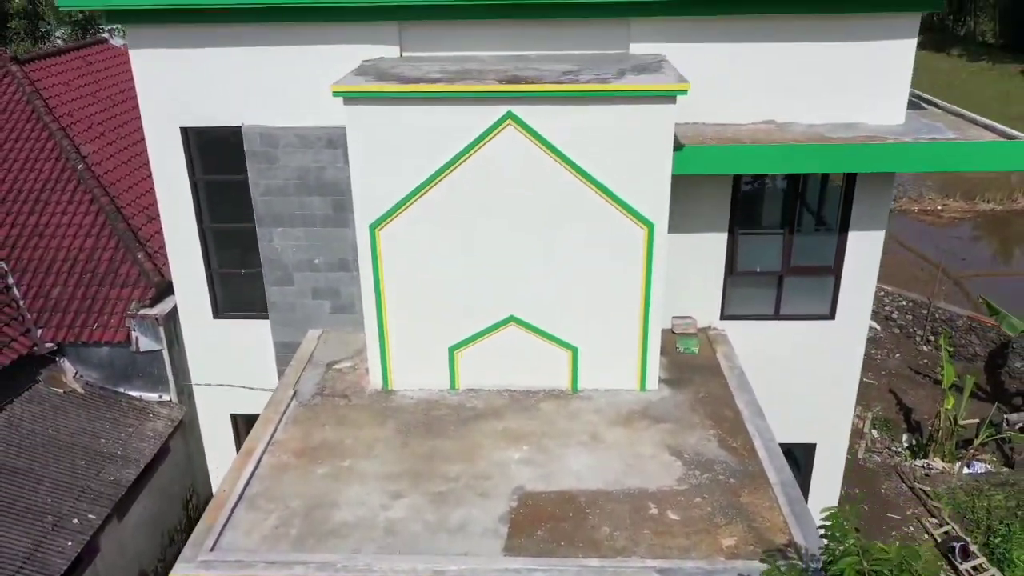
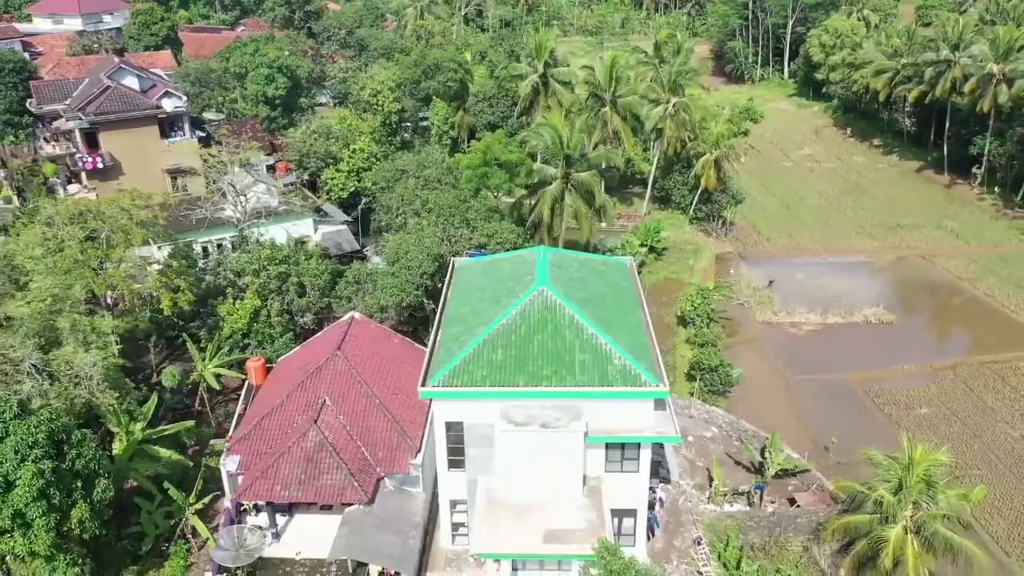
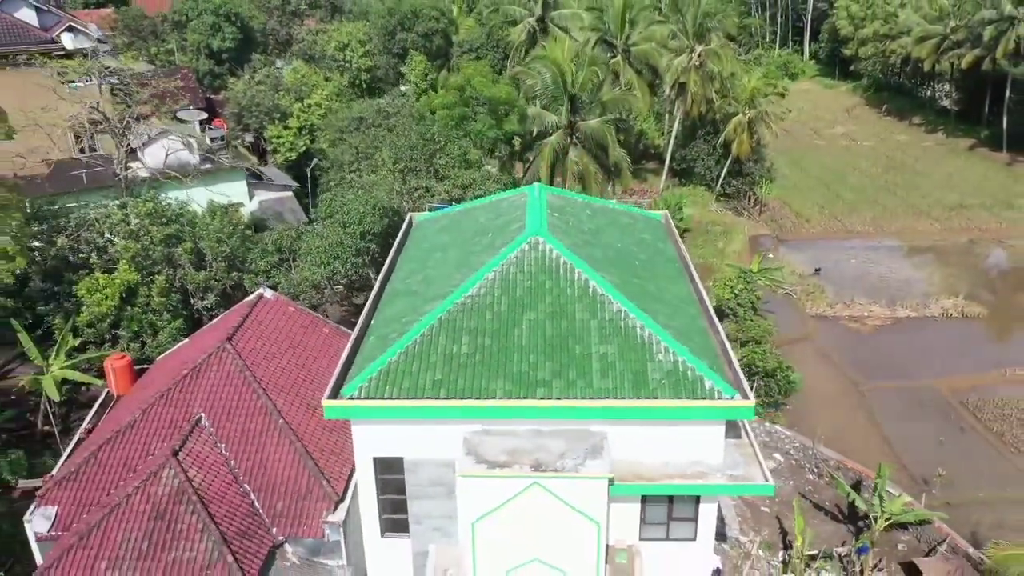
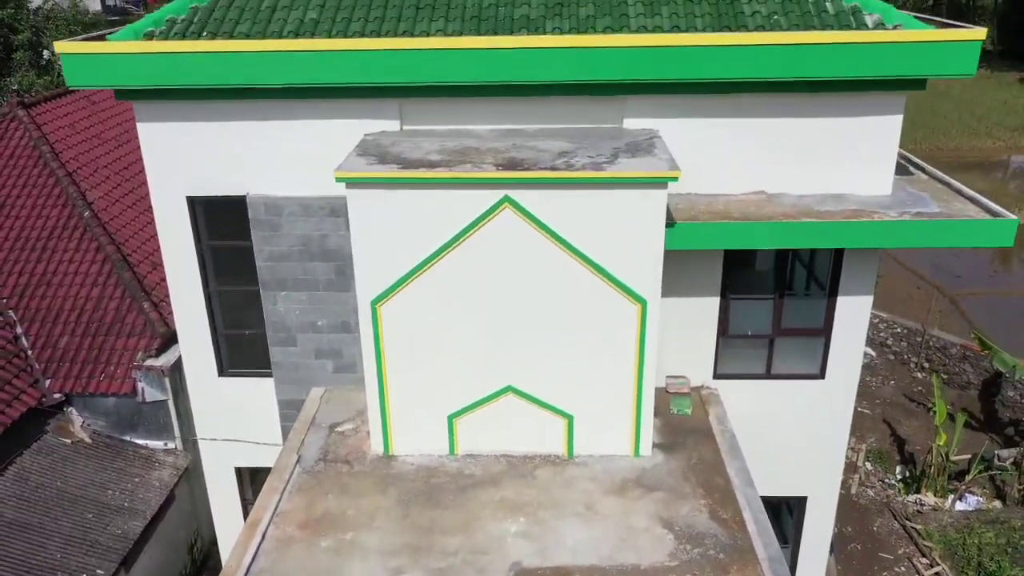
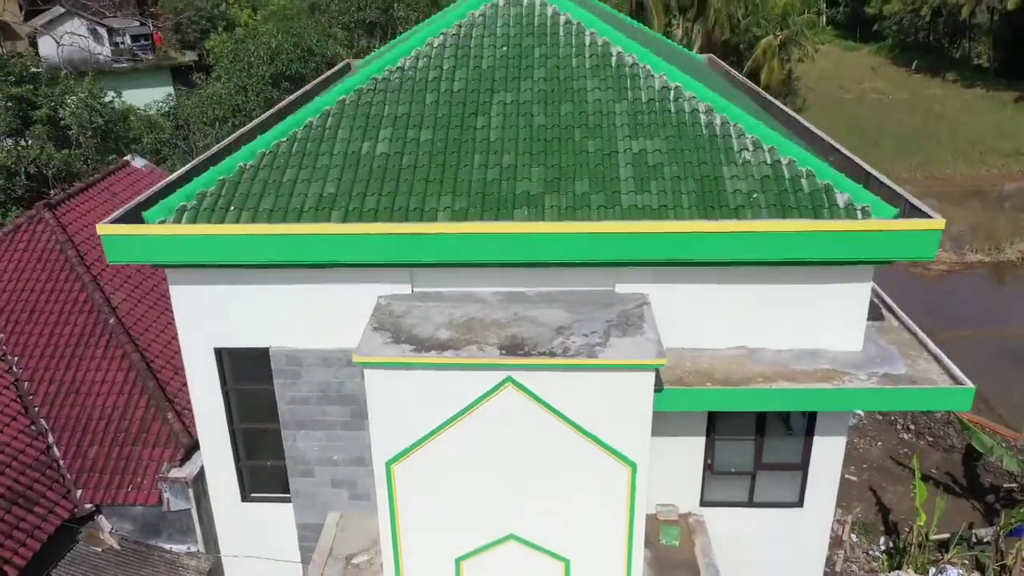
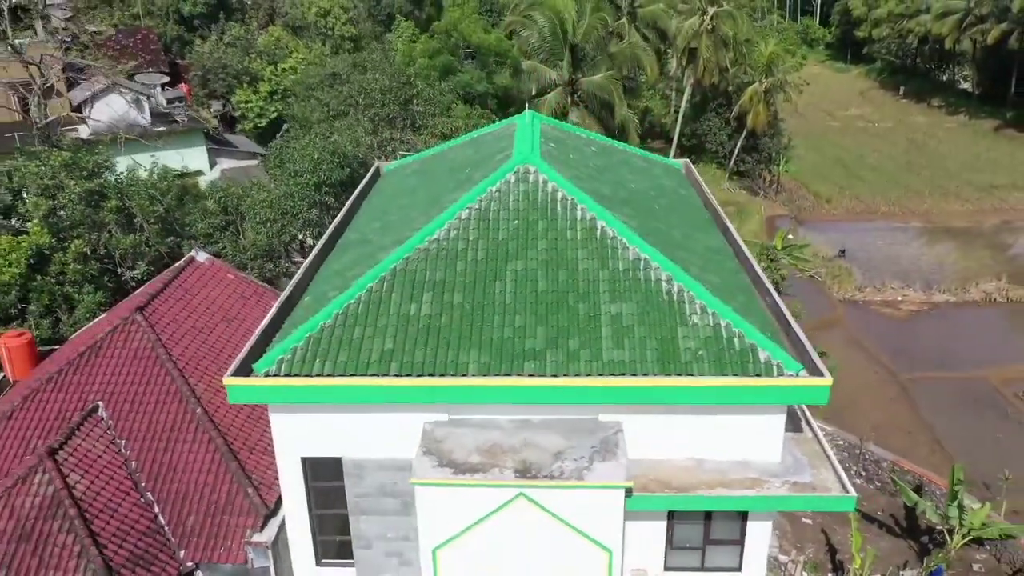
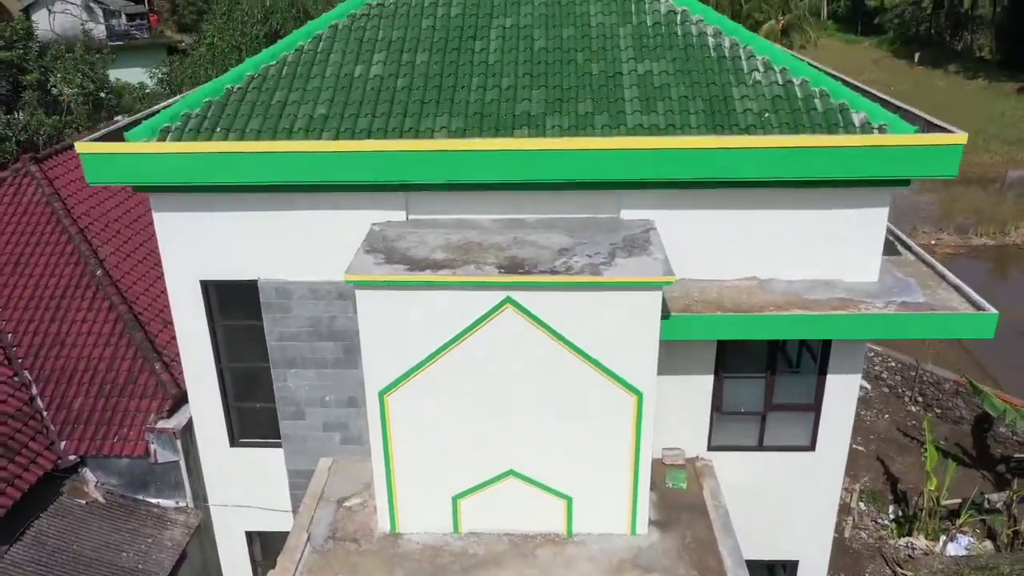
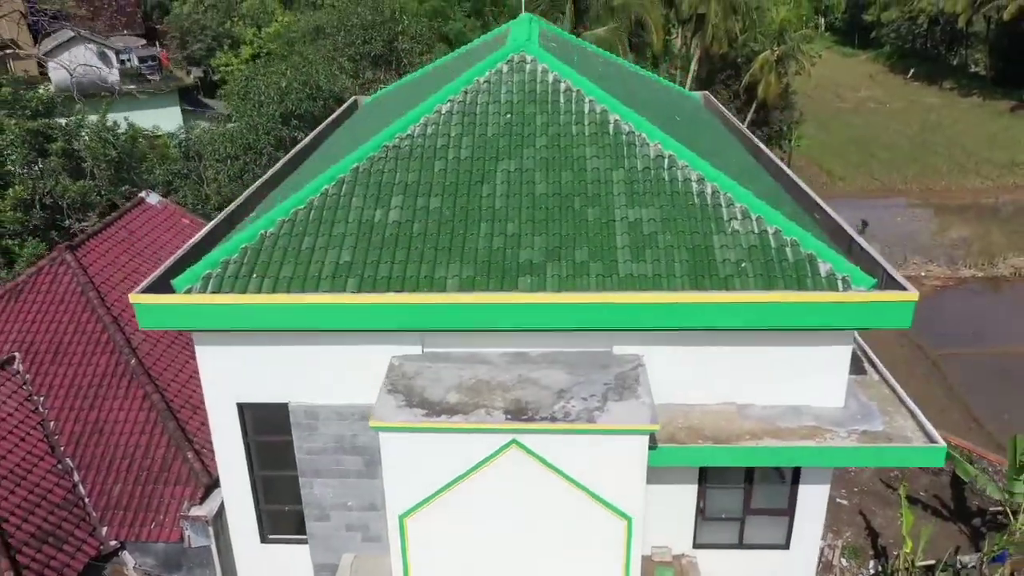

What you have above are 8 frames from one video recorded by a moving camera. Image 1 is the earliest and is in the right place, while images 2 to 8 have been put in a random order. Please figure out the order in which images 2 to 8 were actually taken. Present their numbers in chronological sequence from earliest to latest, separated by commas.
4, 7, 5, 8, 6, 3, 2
